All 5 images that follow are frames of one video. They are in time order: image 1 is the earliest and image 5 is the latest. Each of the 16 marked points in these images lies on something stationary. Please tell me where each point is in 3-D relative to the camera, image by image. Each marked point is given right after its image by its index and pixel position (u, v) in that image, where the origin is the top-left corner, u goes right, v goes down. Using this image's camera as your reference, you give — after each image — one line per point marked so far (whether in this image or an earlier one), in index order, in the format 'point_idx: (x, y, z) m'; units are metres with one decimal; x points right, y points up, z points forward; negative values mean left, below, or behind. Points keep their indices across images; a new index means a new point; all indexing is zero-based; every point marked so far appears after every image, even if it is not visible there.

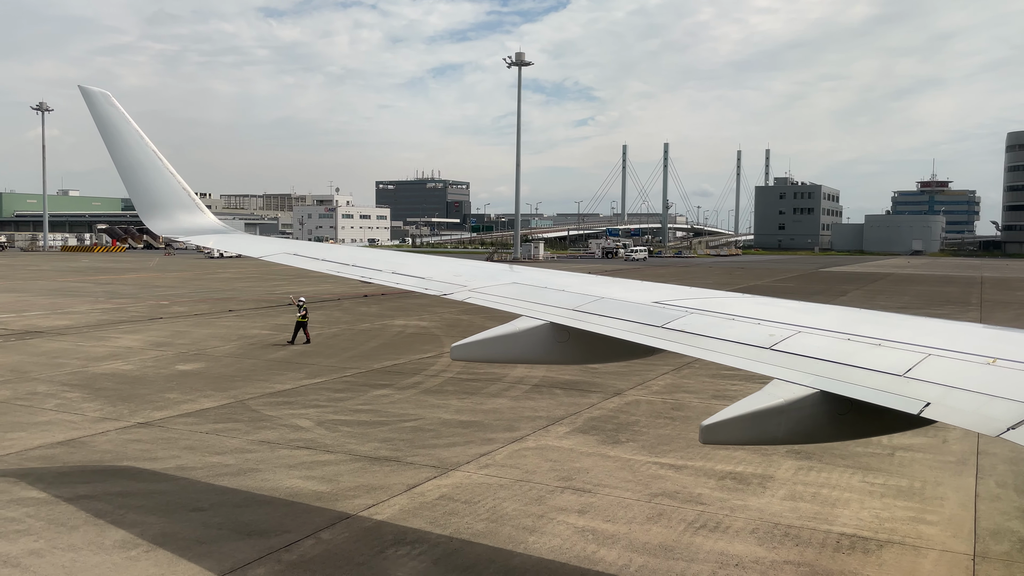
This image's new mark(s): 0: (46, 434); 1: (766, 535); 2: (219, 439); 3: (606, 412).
0: (-6.0, -1.9, +10.9) m
1: (+2.2, -2.2, +7.4) m
2: (-3.6, -1.9, +10.6) m
3: (+1.4, -1.8, +12.5) m
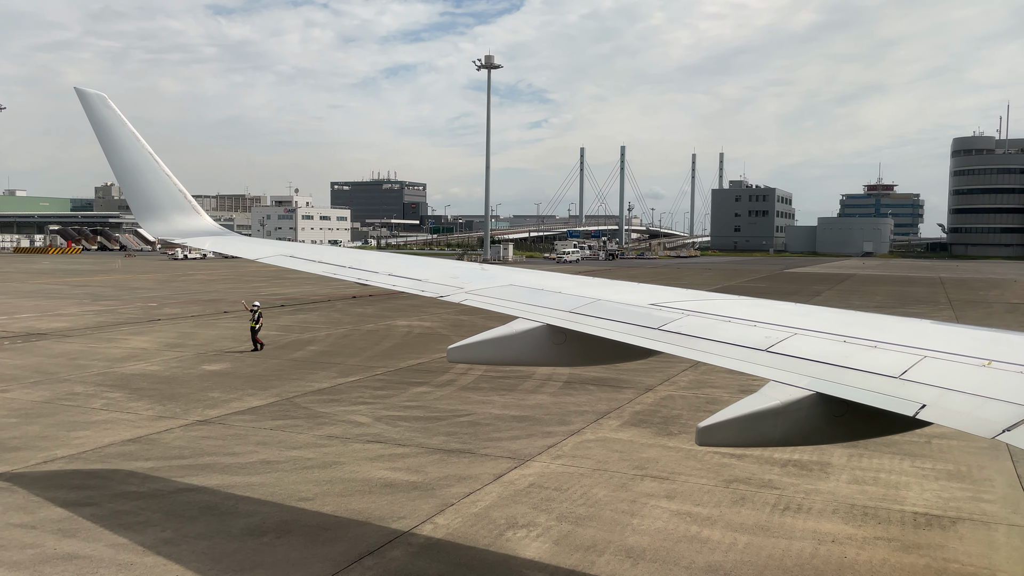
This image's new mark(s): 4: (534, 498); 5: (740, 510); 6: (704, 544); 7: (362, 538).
0: (-5.2, -1.9, +11.1) m
1: (+3.2, -2.1, +8.0) m
2: (-2.8, -1.9, +10.9) m
3: (+2.1, -1.8, +13.0) m
4: (+0.2, -2.1, +8.3) m
5: (+2.2, -2.1, +8.0) m
6: (+1.6, -2.2, +7.1) m
7: (-1.3, -2.1, +7.2) m
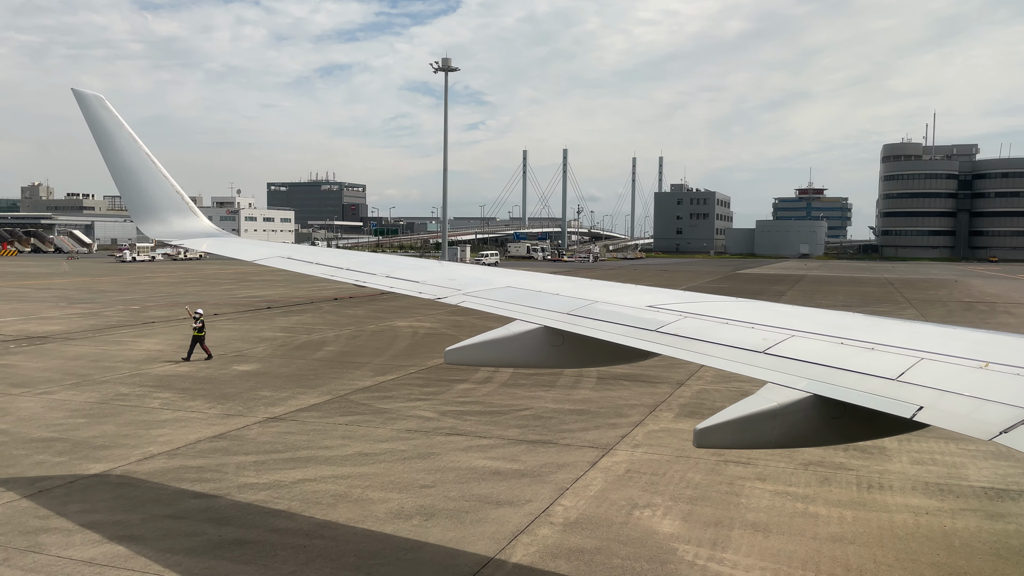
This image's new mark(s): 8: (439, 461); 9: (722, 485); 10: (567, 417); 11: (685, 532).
0: (-4.3, -1.9, +11.3) m
1: (+4.3, -2.1, +8.8) m
2: (-1.9, -1.9, +11.3) m
3: (+2.9, -1.8, +13.7) m
4: (+1.3, -2.1, +8.9) m
5: (+3.3, -2.1, +8.8) m
6: (+2.8, -2.1, +7.8) m
7: (-0.1, -2.1, +7.7) m
8: (-0.8, -2.0, +9.8) m
9: (+2.2, -2.1, +8.8) m
10: (+0.8, -1.9, +12.2) m
11: (+1.5, -2.1, +7.4) m
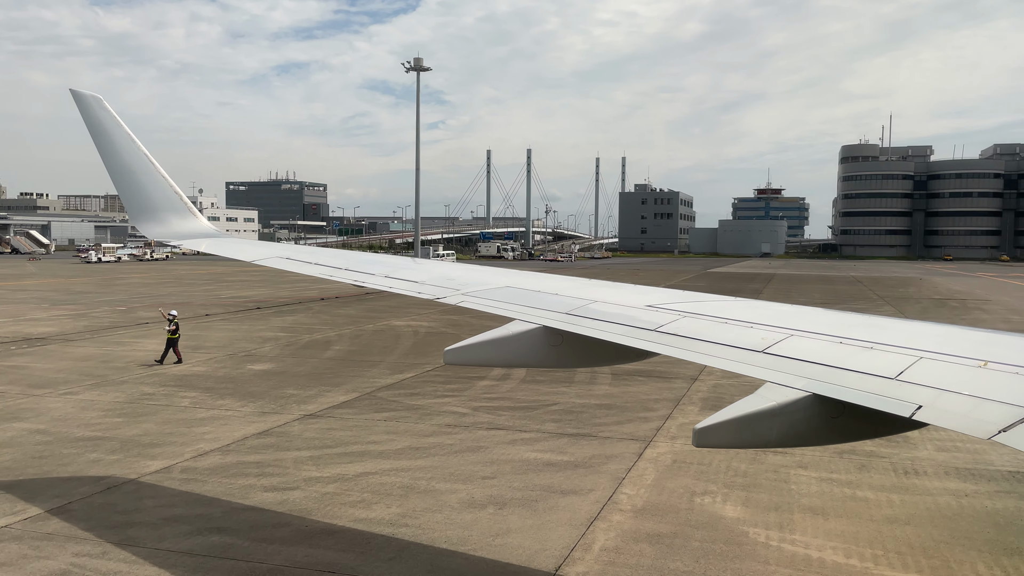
0: (-3.8, -1.9, +11.4) m
1: (+4.9, -2.1, +9.3) m
2: (-1.4, -1.9, +11.5) m
3: (+3.3, -1.8, +14.2) m
4: (+1.9, -2.0, +9.3) m
5: (+3.9, -2.0, +9.3) m
6: (+3.5, -2.1, +8.3) m
7: (+0.6, -2.1, +8.0) m
8: (-0.3, -2.0, +10.1) m
9: (+2.8, -2.0, +9.3) m
10: (+1.3, -1.8, +12.6) m
11: (+2.2, -2.1, +7.8) m
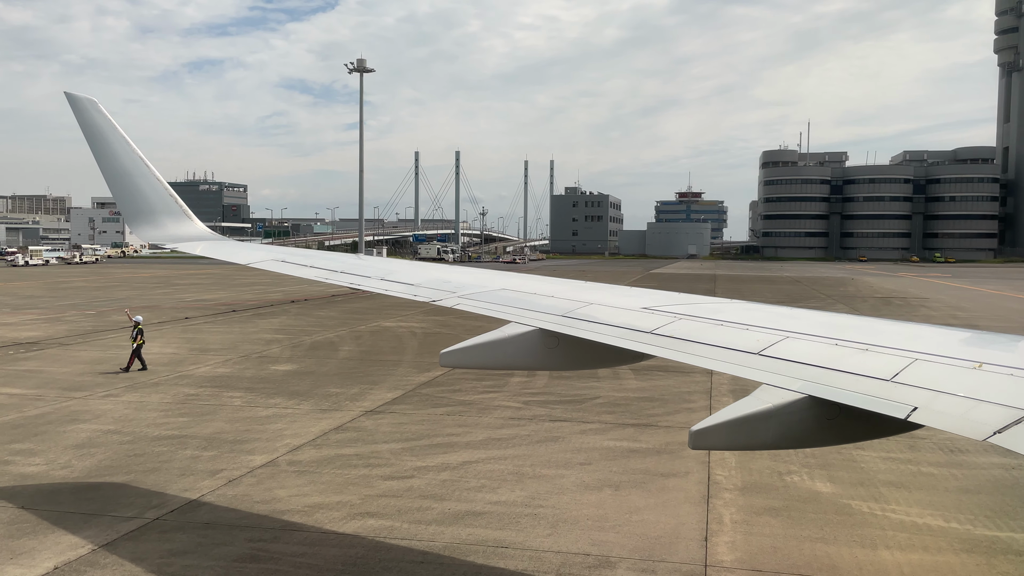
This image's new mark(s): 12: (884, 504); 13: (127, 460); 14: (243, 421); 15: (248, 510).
0: (-2.9, -1.9, +11.8) m
1: (+6.0, -2.0, +10.4) m
2: (-0.5, -1.9, +12.0) m
3: (+3.9, -1.7, +15.1) m
4: (+3.0, -2.0, +10.1) m
5: (+5.0, -2.0, +10.2) m
6: (+4.6, -2.1, +9.2) m
7: (+1.8, -2.1, +8.7) m
8: (+0.7, -2.0, +10.7) m
9: (+3.9, -2.0, +10.2) m
10: (+2.0, -1.8, +13.4) m
11: (+3.4, -2.1, +8.6) m
12: (+3.6, -2.1, +8.2) m
13: (-4.6, -2.0, +10.0) m
14: (-3.8, -1.9, +11.9) m
15: (-2.5, -2.1, +8.0) m
